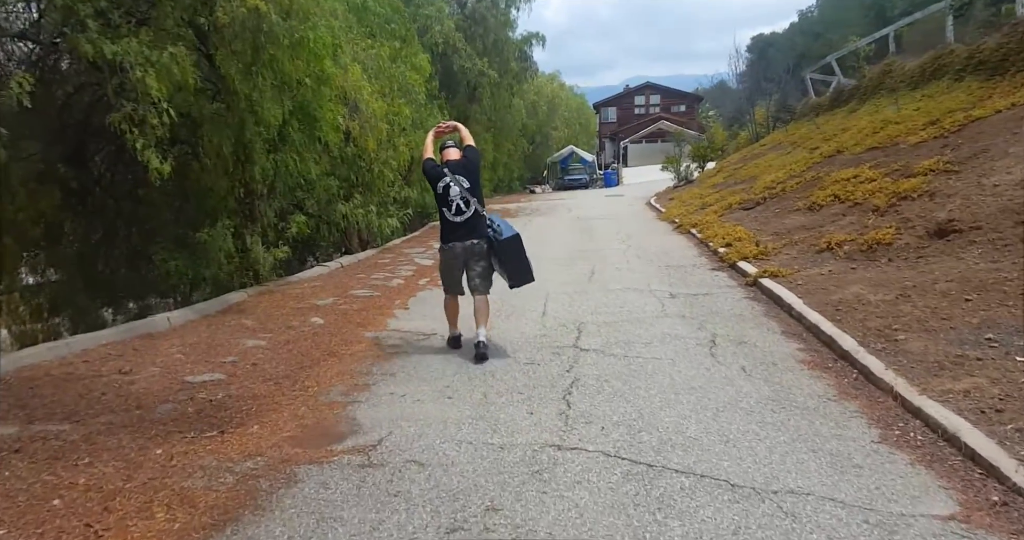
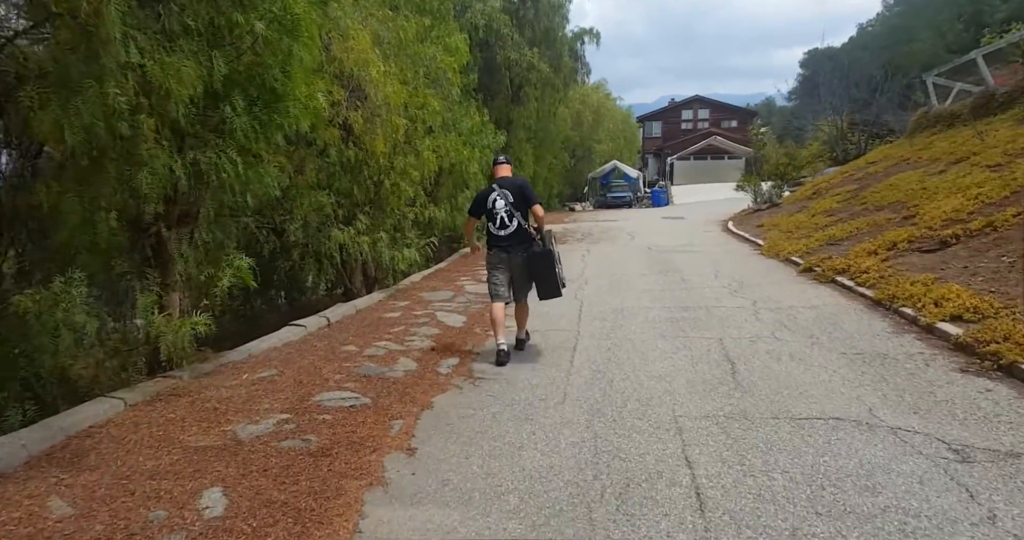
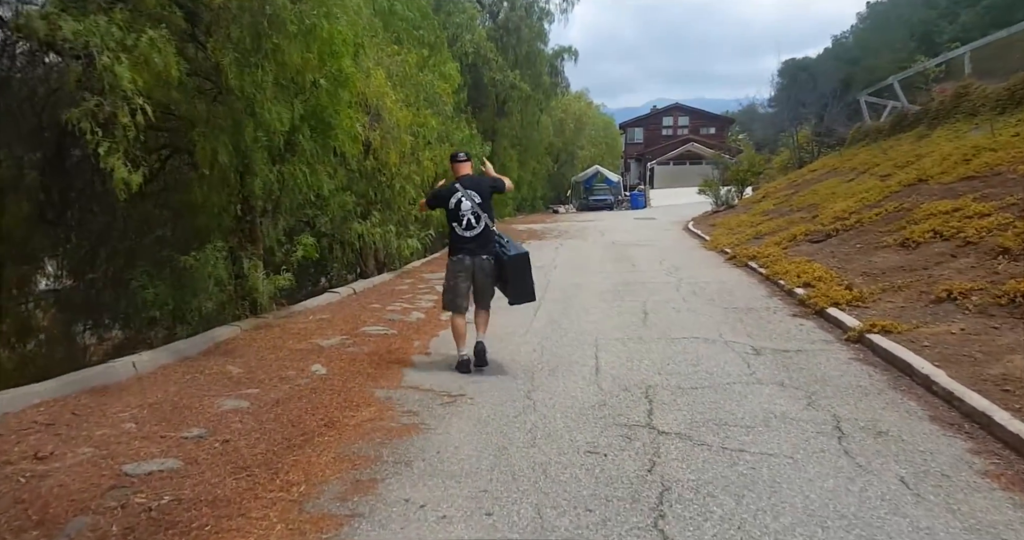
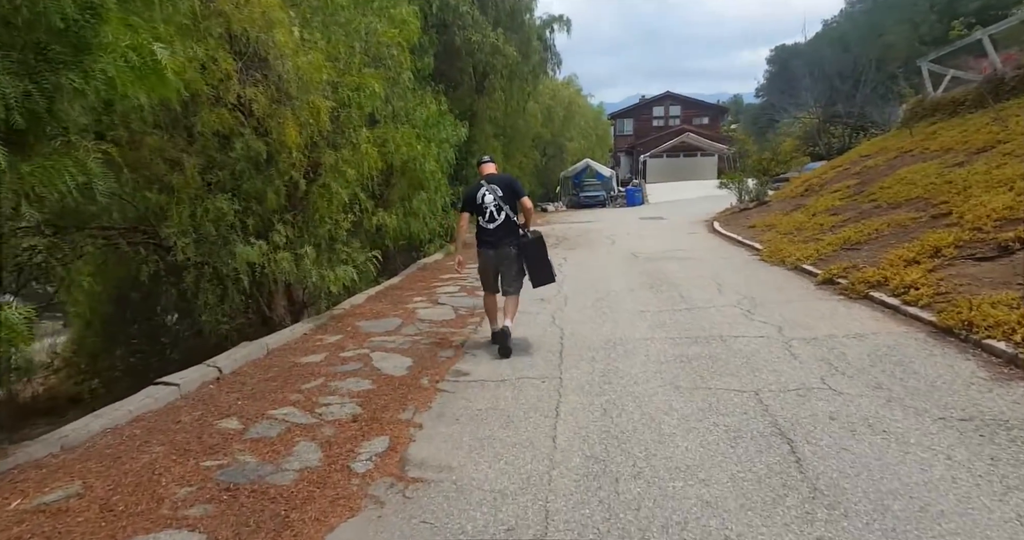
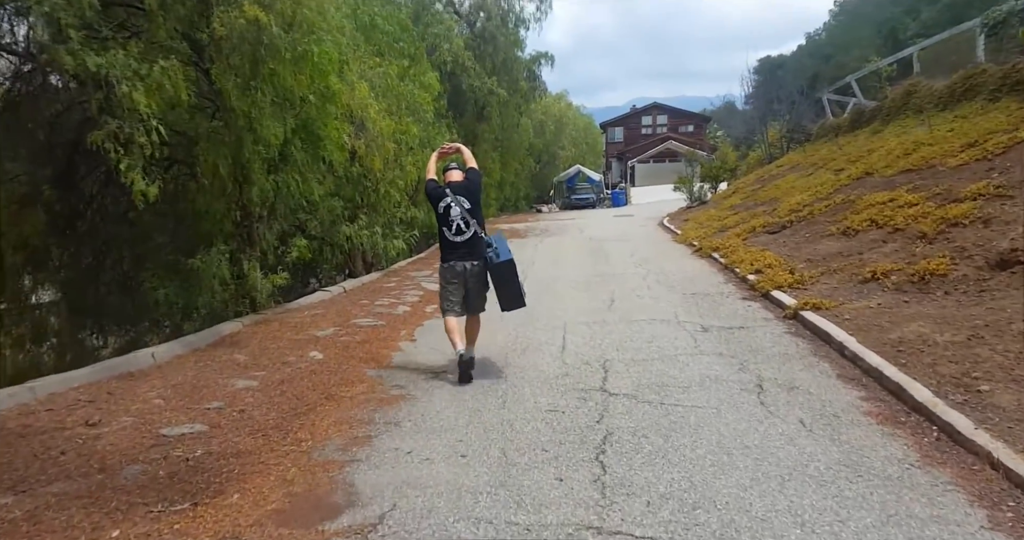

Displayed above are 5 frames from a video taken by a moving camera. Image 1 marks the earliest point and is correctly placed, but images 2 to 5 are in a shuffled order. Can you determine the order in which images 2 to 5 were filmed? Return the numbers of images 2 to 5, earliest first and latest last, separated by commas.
5, 3, 2, 4
